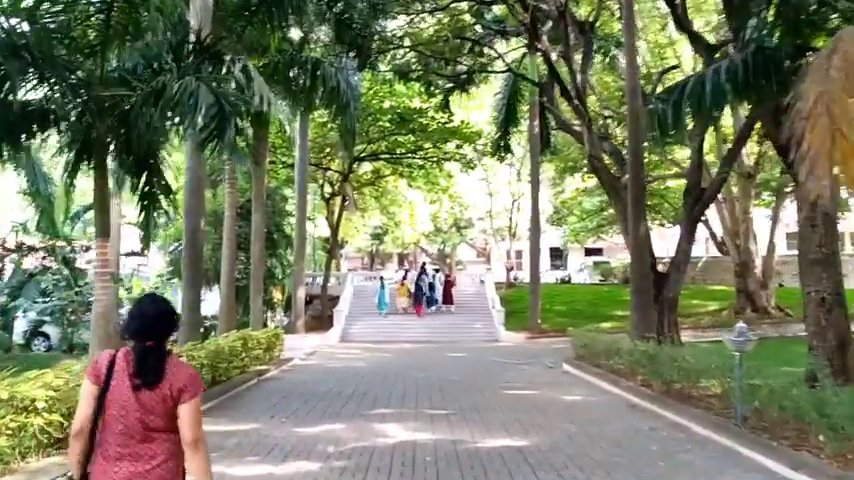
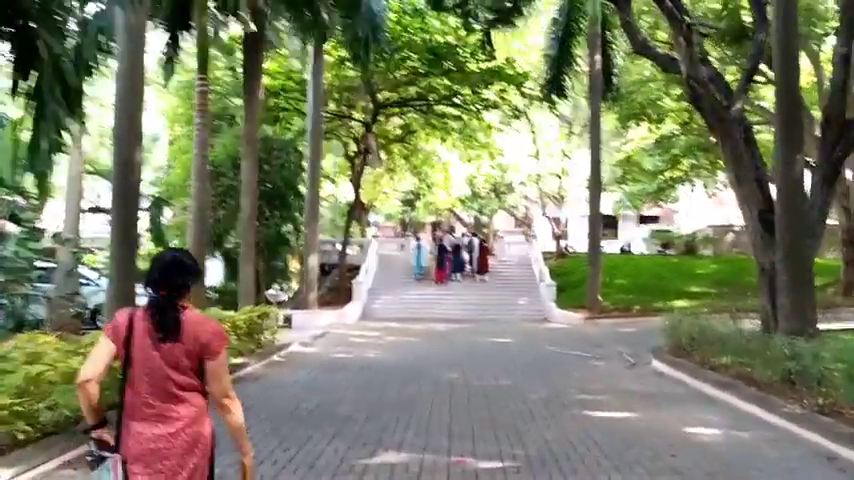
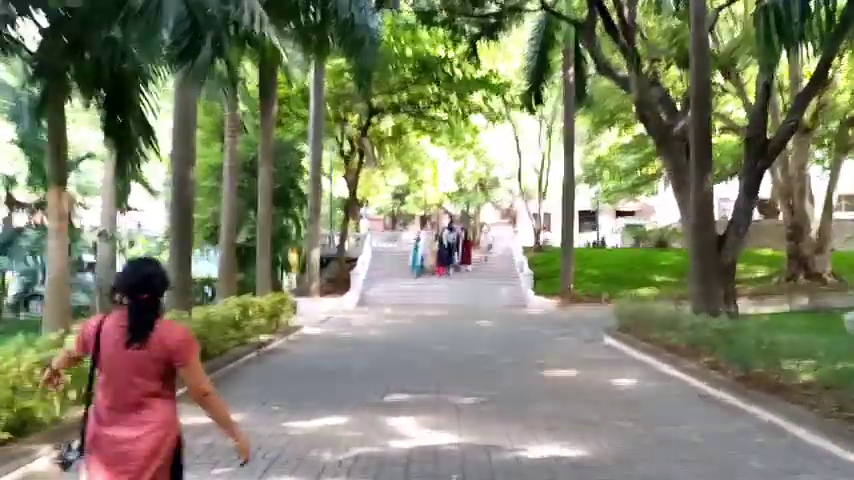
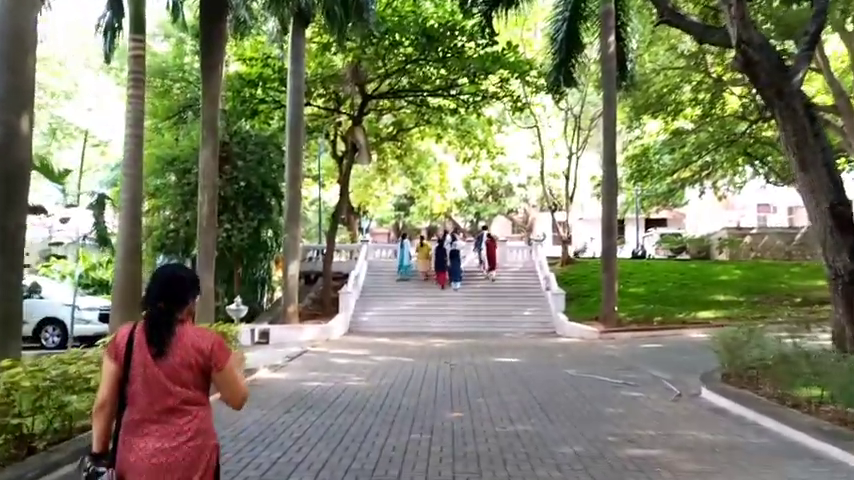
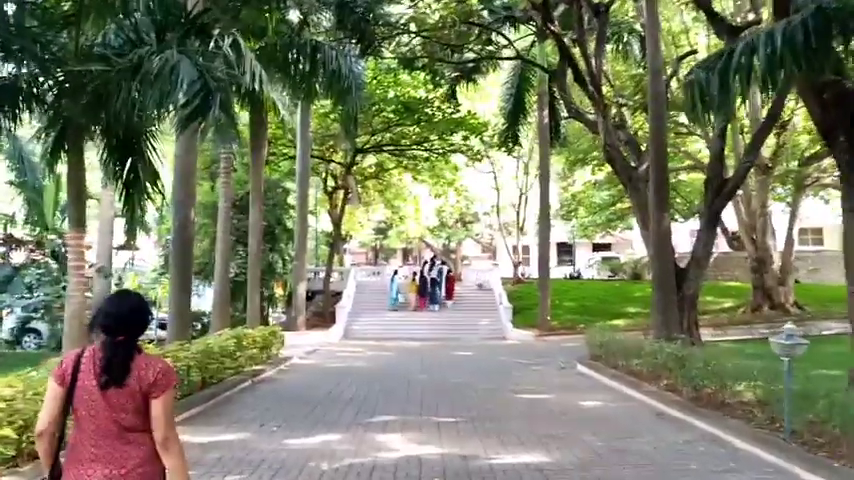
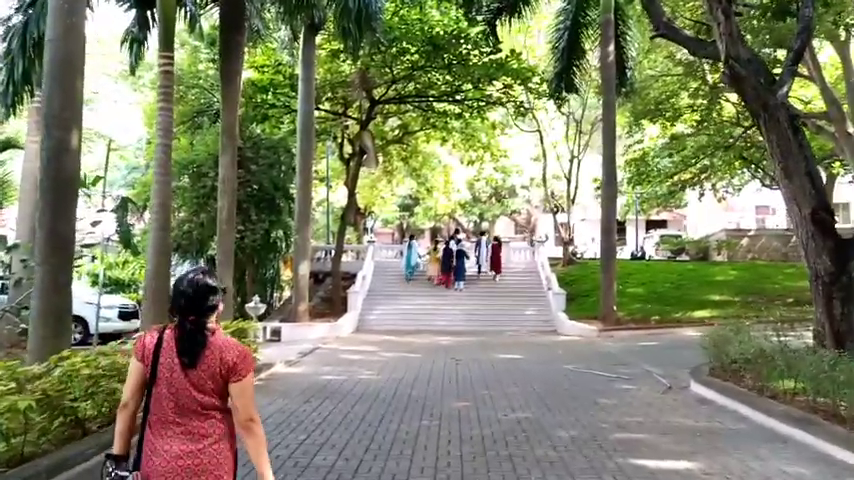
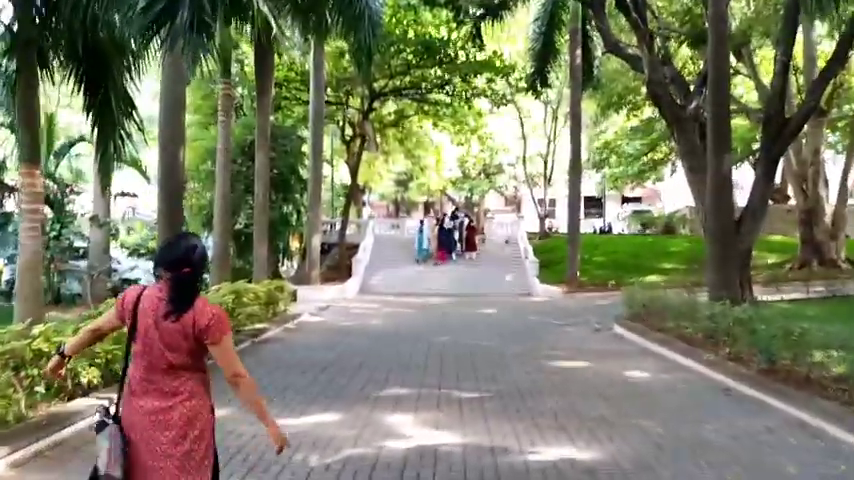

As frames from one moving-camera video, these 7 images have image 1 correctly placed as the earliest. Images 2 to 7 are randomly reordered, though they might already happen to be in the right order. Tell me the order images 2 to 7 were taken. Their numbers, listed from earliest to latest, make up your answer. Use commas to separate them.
5, 3, 7, 2, 6, 4
